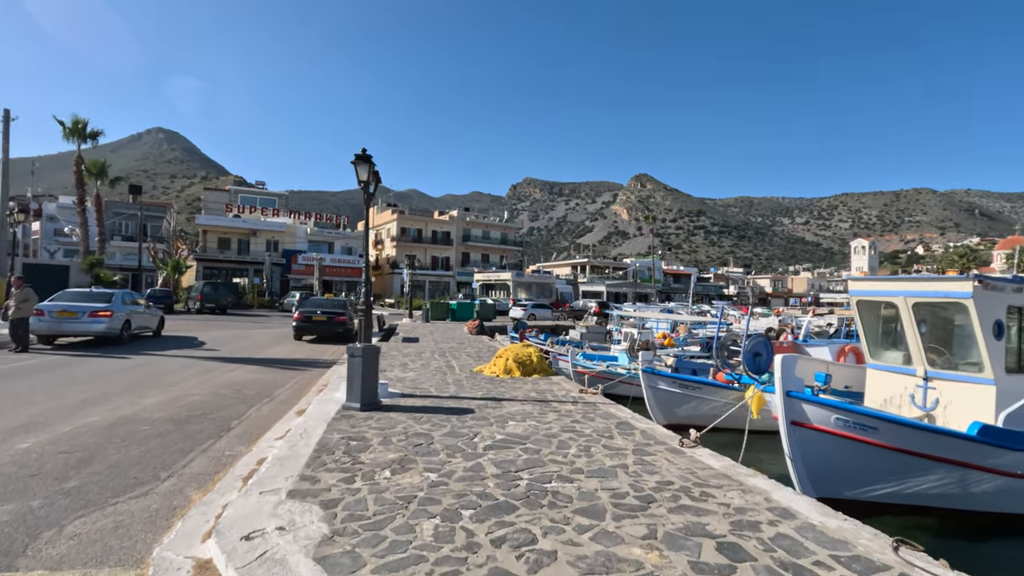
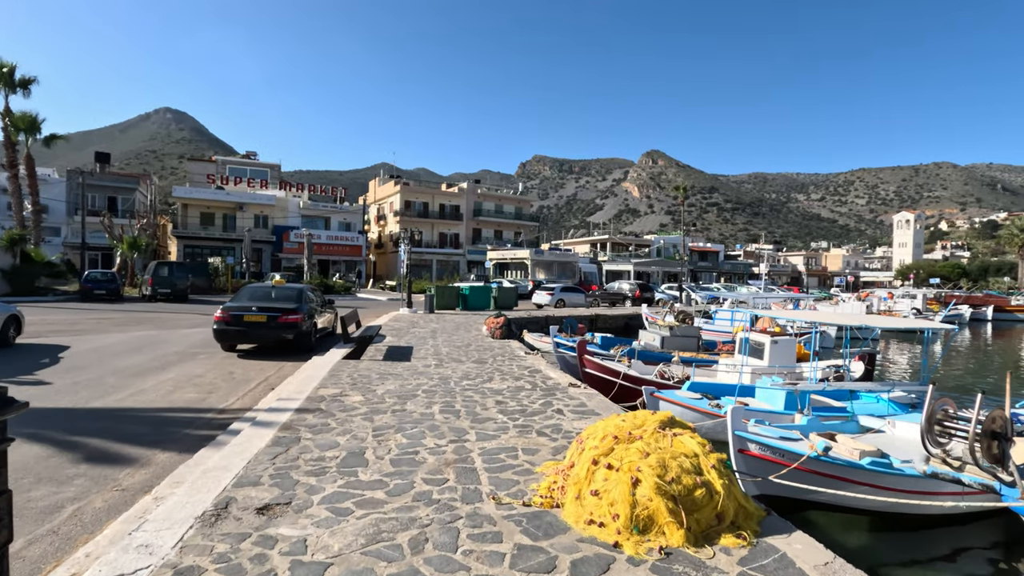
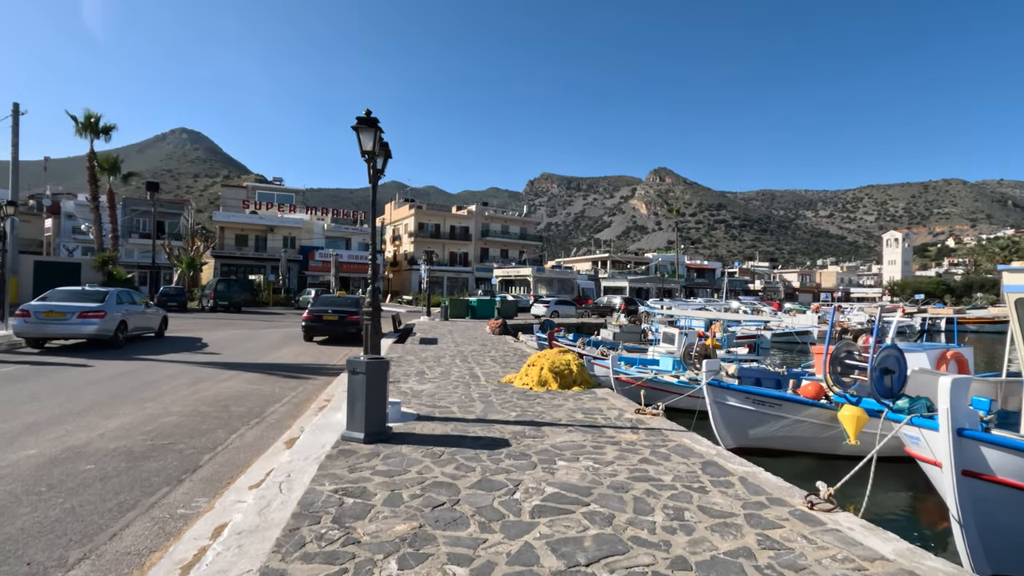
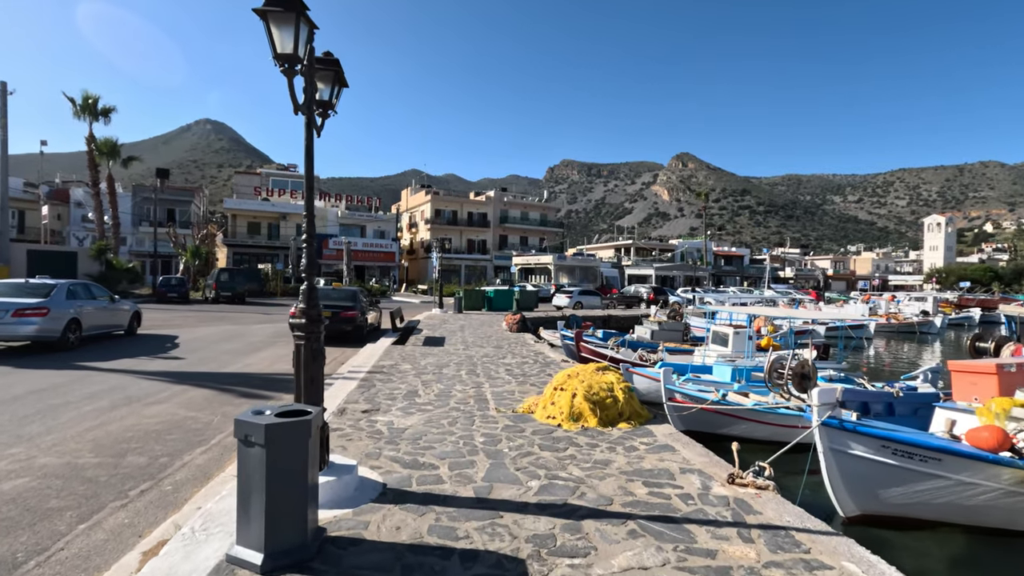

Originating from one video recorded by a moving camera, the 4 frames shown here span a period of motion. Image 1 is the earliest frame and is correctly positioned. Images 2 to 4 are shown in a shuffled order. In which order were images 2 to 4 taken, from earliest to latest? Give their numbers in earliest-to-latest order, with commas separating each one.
3, 4, 2
